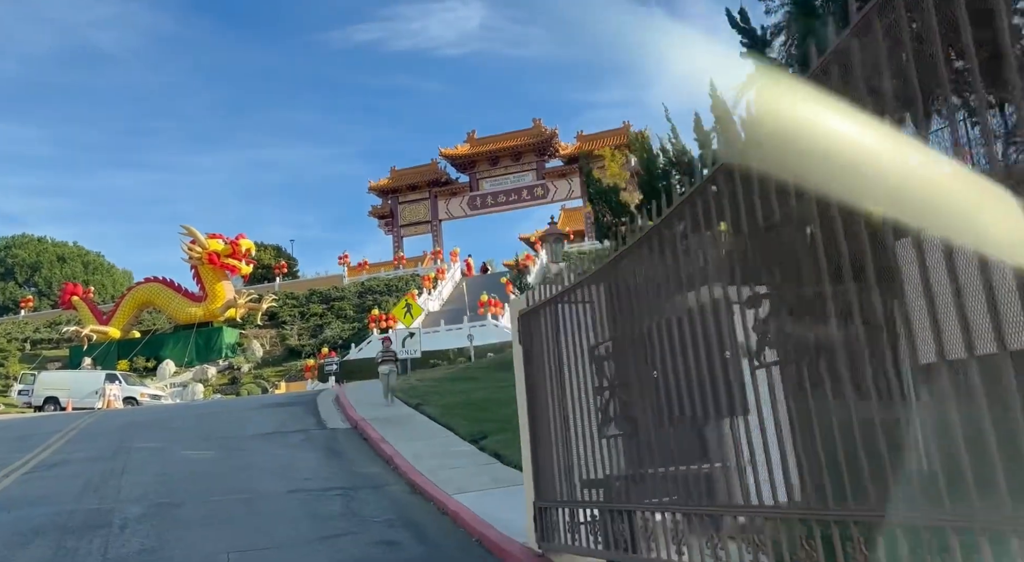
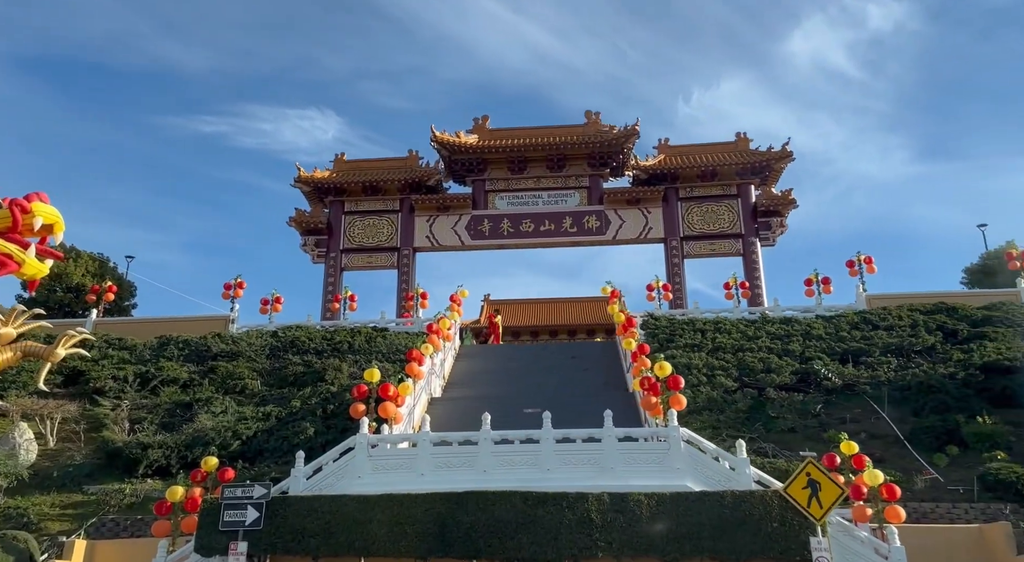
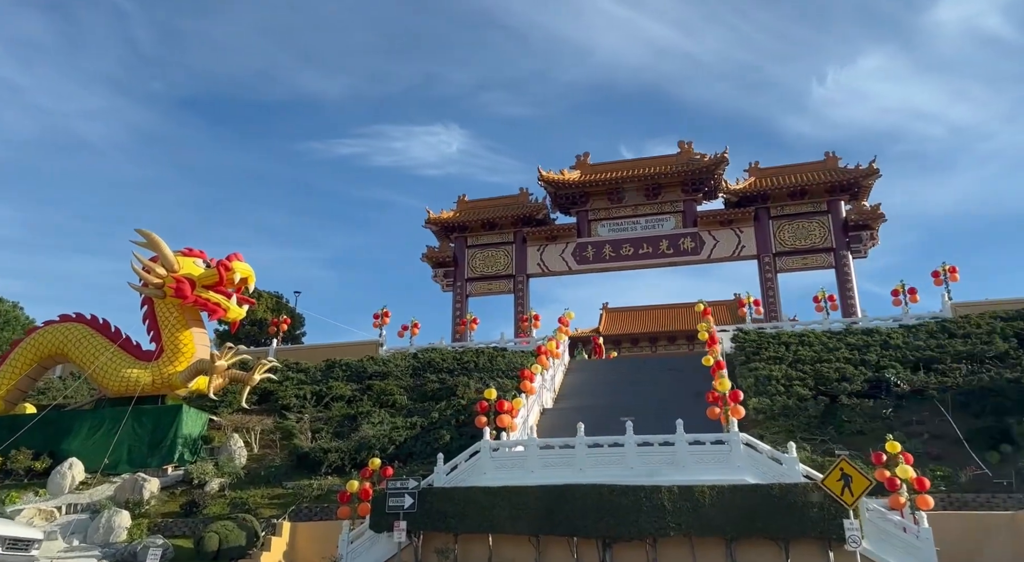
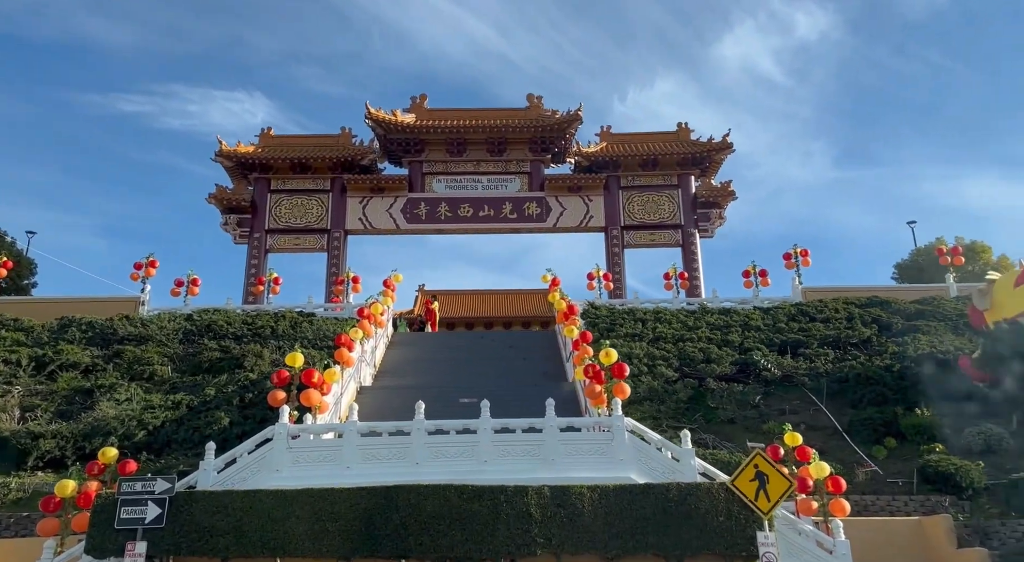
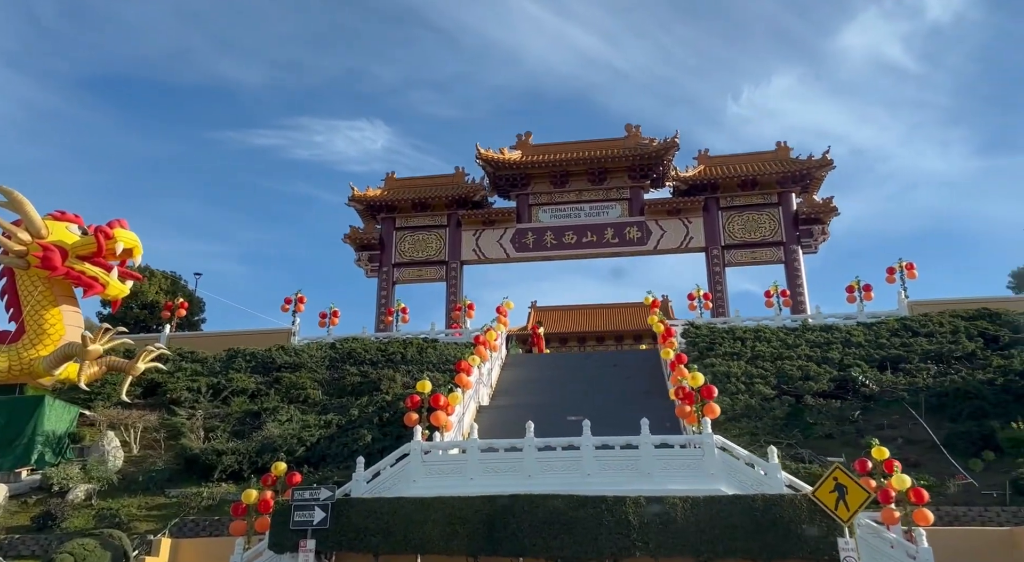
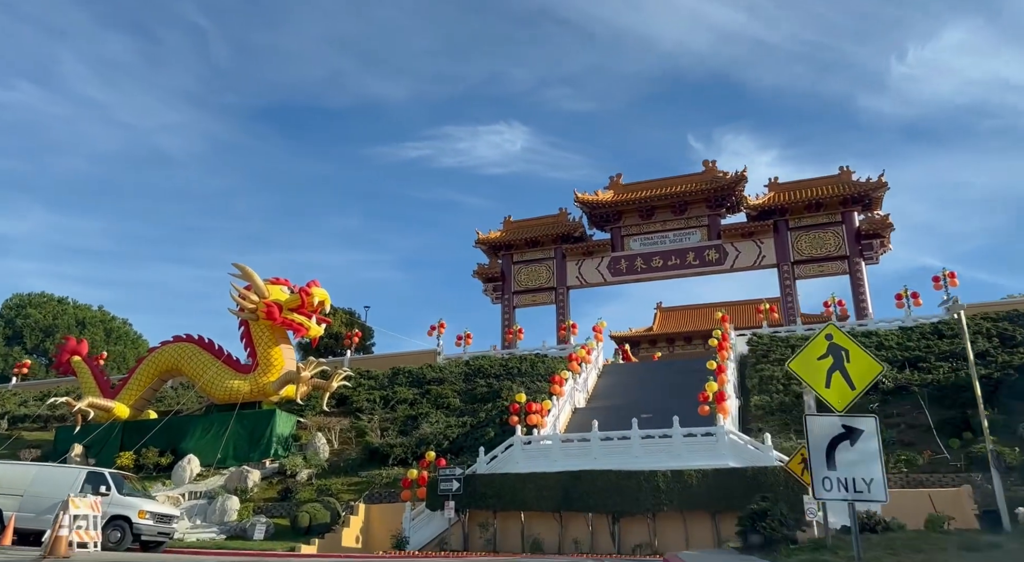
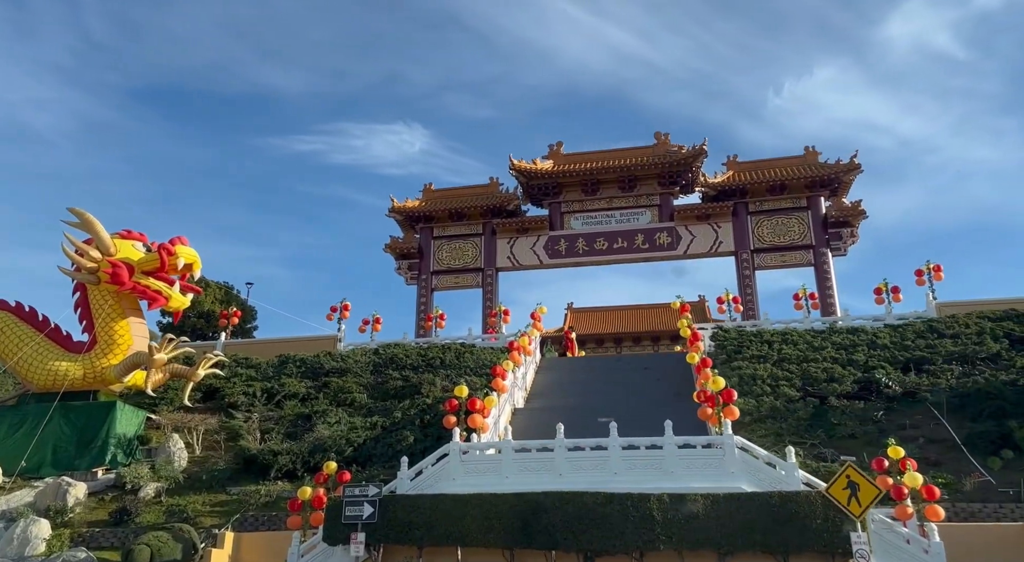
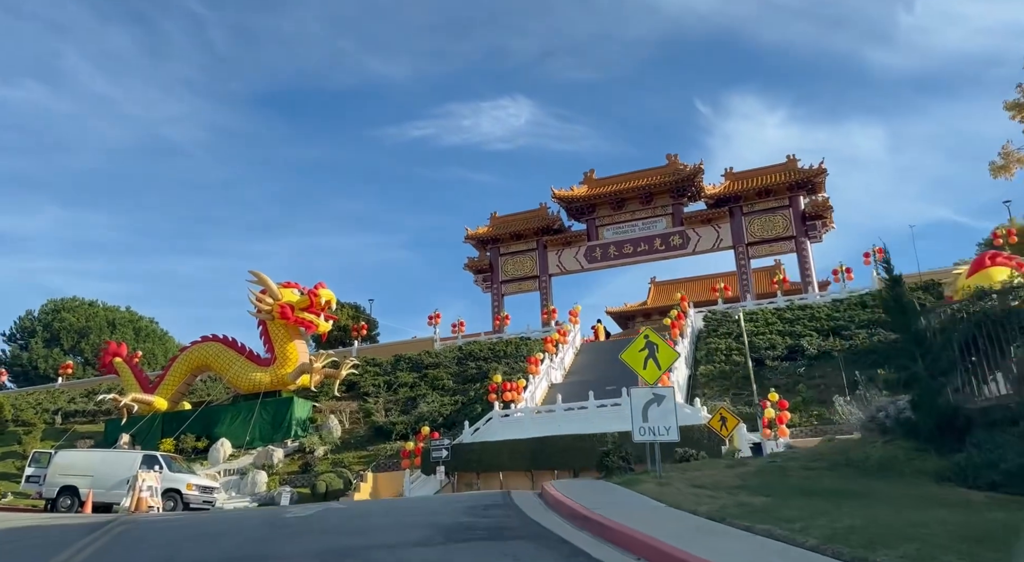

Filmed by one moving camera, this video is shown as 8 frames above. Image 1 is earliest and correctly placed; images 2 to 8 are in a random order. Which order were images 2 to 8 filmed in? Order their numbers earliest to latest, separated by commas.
8, 6, 3, 7, 5, 2, 4
